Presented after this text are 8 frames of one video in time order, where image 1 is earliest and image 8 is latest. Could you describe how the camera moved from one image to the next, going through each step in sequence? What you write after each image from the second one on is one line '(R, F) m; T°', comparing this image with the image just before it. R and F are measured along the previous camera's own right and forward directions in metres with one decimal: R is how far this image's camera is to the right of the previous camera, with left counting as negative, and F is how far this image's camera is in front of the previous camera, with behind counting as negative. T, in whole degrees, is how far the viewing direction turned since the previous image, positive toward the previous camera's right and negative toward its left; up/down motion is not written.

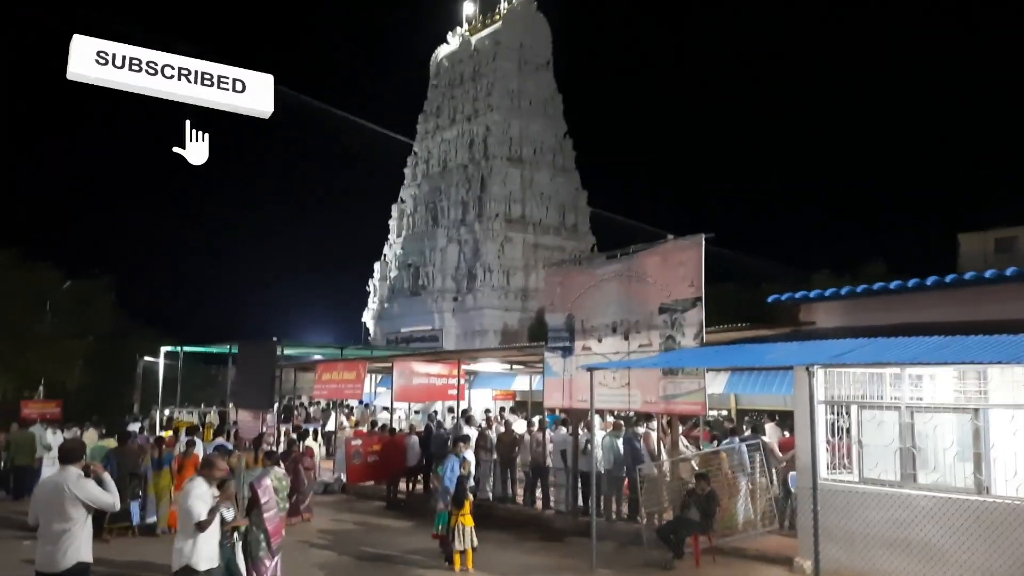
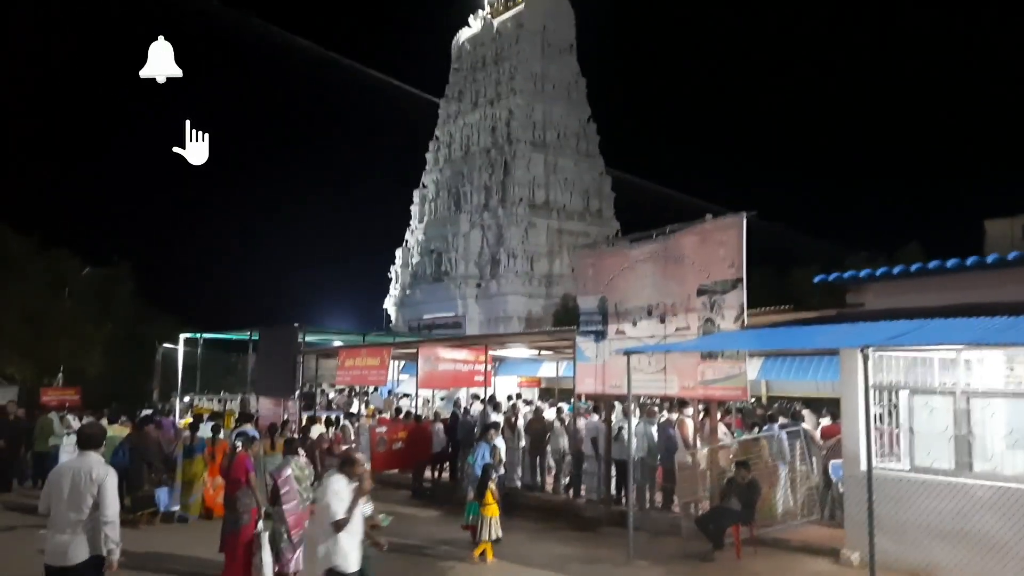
(-0.2, +0.4) m; -1°
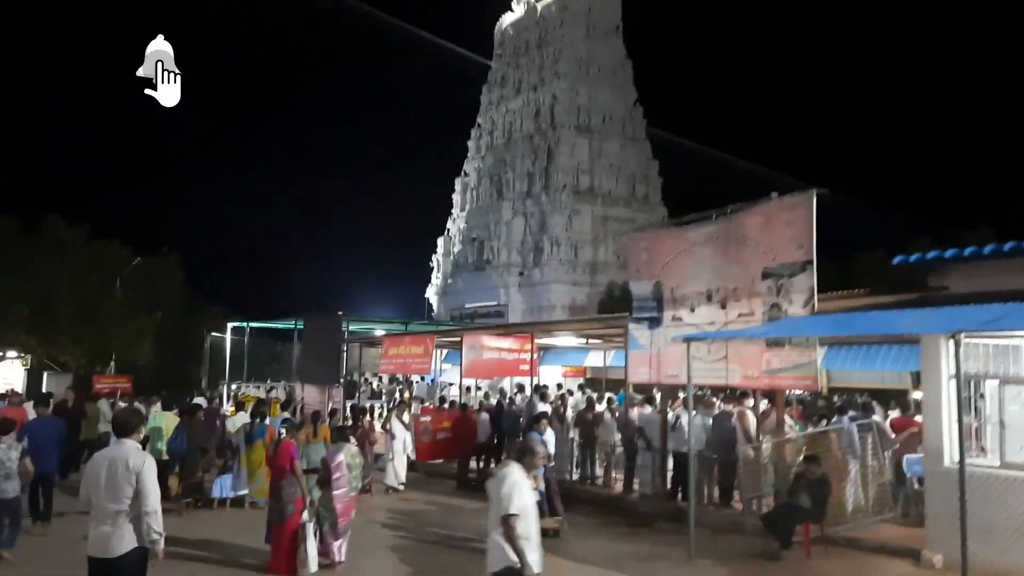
(-0.2, +0.5) m; -3°
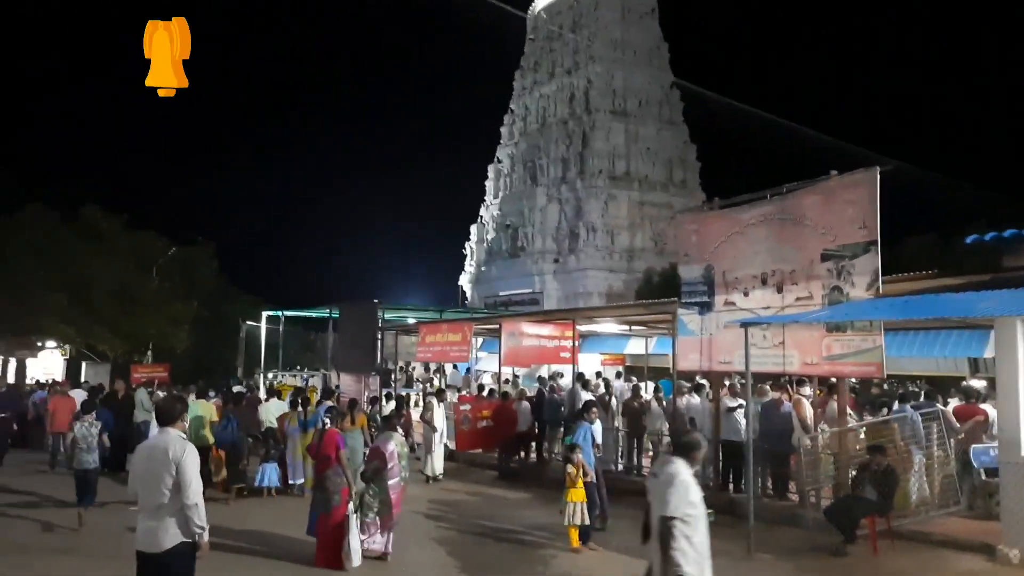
(-0.2, +0.4) m; -2°
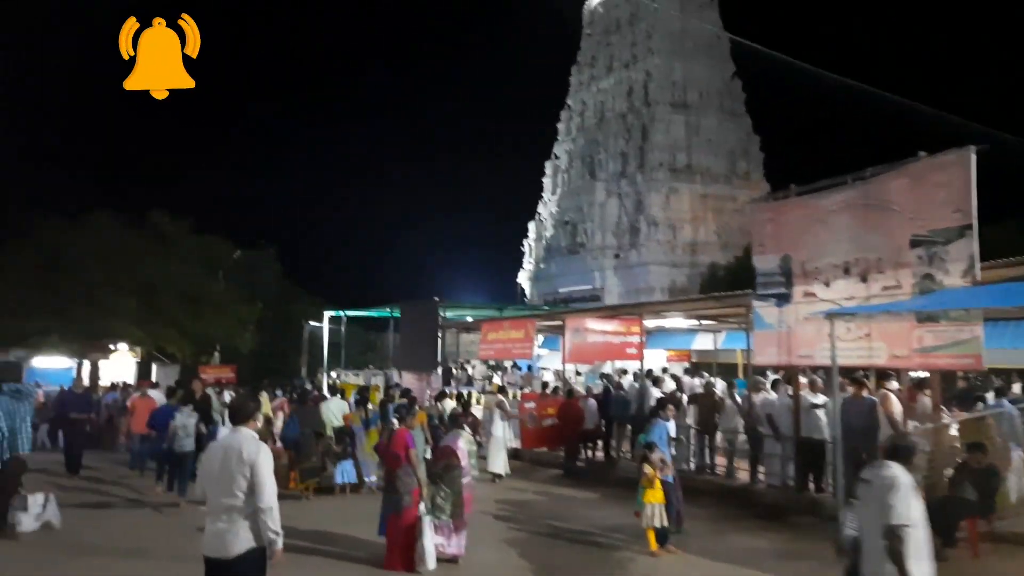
(-0.2, +0.3) m; -4°
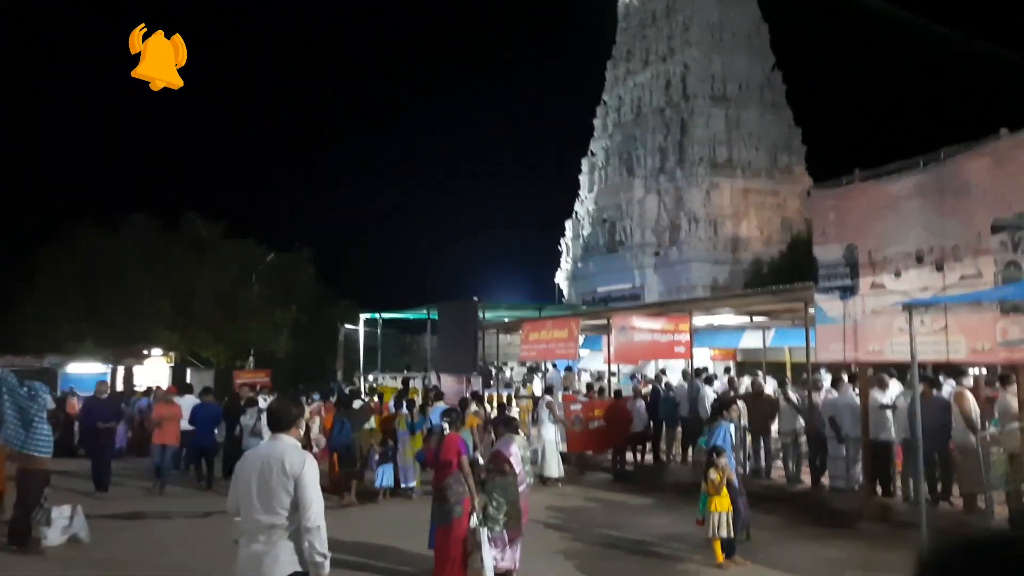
(-0.2, +0.5) m; -2°
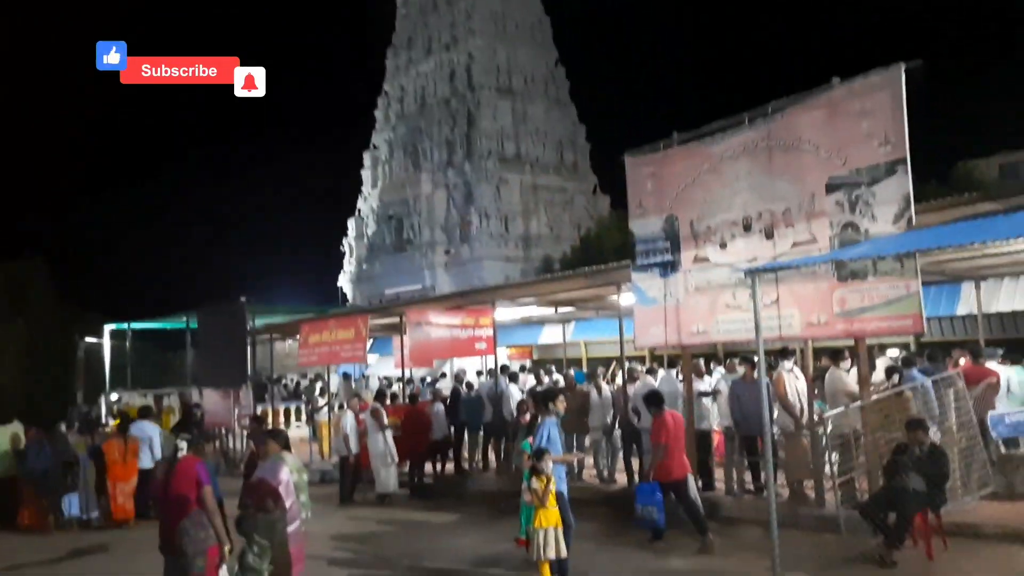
(+0.1, +1.8) m; +14°
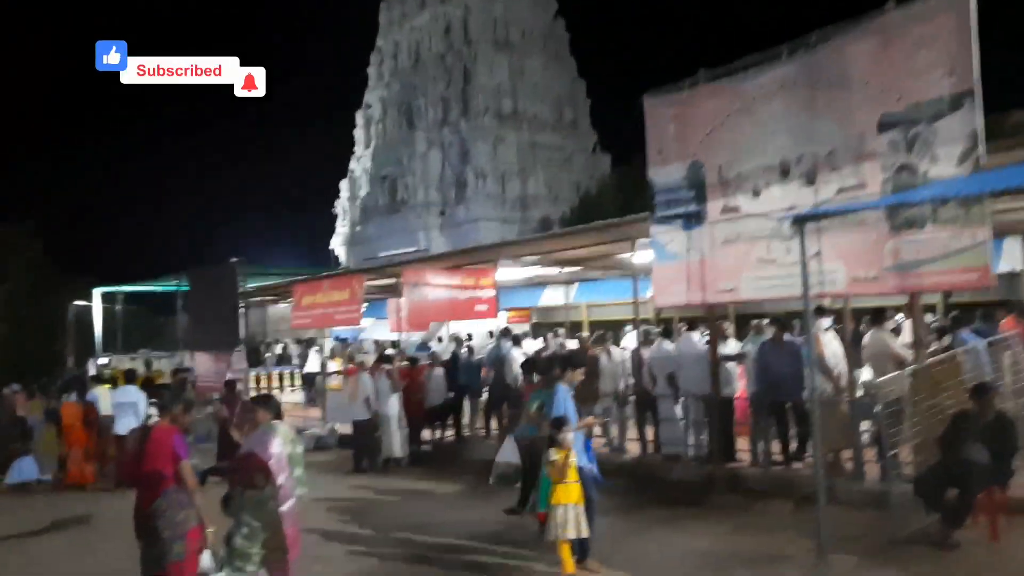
(-0.2, +0.9) m; +1°
